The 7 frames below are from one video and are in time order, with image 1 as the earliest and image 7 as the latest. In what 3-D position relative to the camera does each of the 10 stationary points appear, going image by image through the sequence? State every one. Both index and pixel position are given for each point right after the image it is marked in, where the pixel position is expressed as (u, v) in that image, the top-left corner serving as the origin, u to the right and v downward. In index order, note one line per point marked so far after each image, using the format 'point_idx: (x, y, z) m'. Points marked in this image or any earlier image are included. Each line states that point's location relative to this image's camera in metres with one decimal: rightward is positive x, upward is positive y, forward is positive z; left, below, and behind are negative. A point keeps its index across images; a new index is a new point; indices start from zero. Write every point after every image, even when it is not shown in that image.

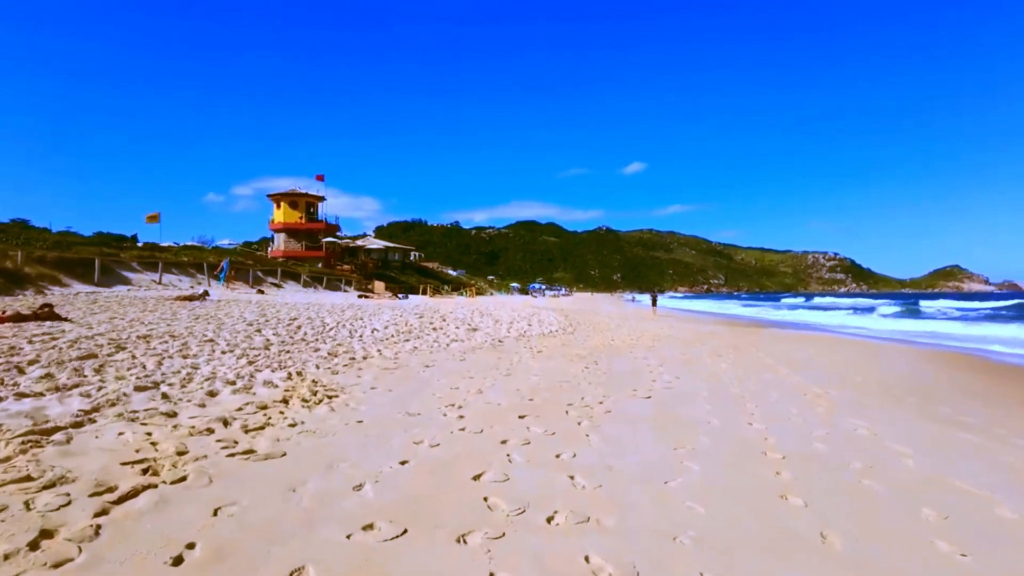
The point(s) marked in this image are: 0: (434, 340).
0: (-1.5, -1.0, +12.3) m
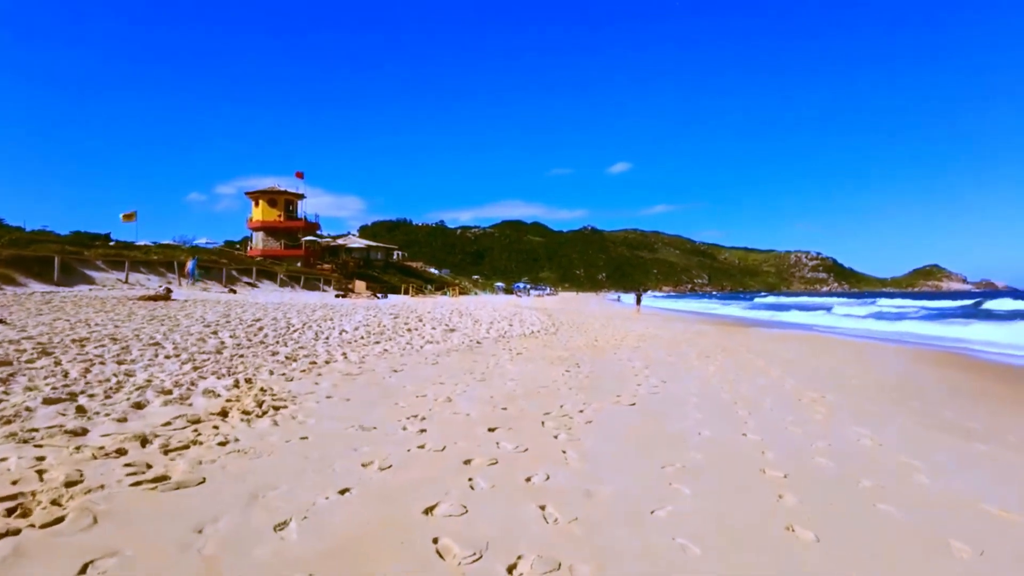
0: (-1.9, -1.0, +11.6) m
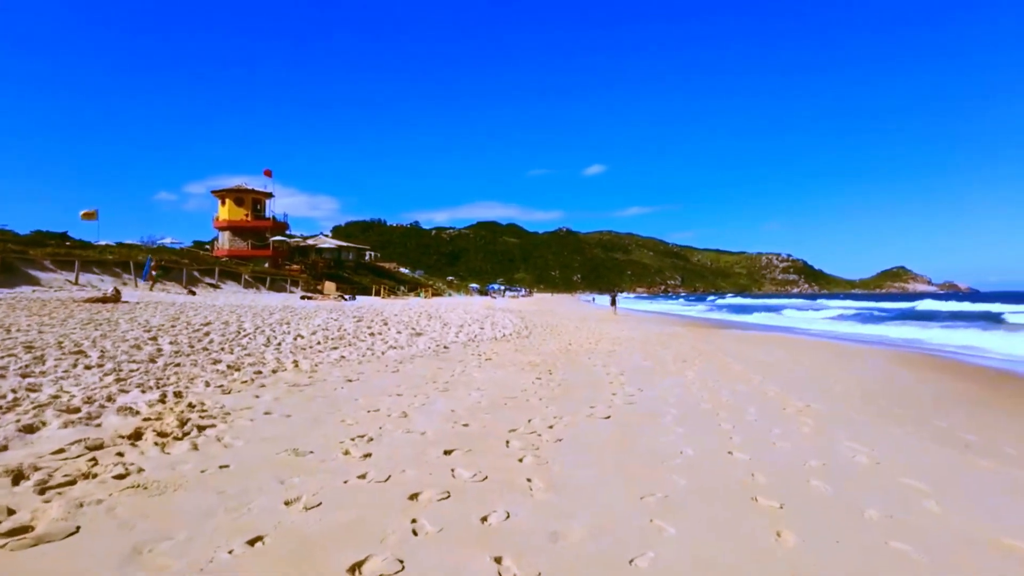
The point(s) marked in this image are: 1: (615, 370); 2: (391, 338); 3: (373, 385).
0: (-2.4, -1.0, +10.9) m
1: (+1.6, -1.3, +10.2) m
2: (-2.3, -1.0, +12.4) m
3: (-1.7, -1.2, +7.7) m
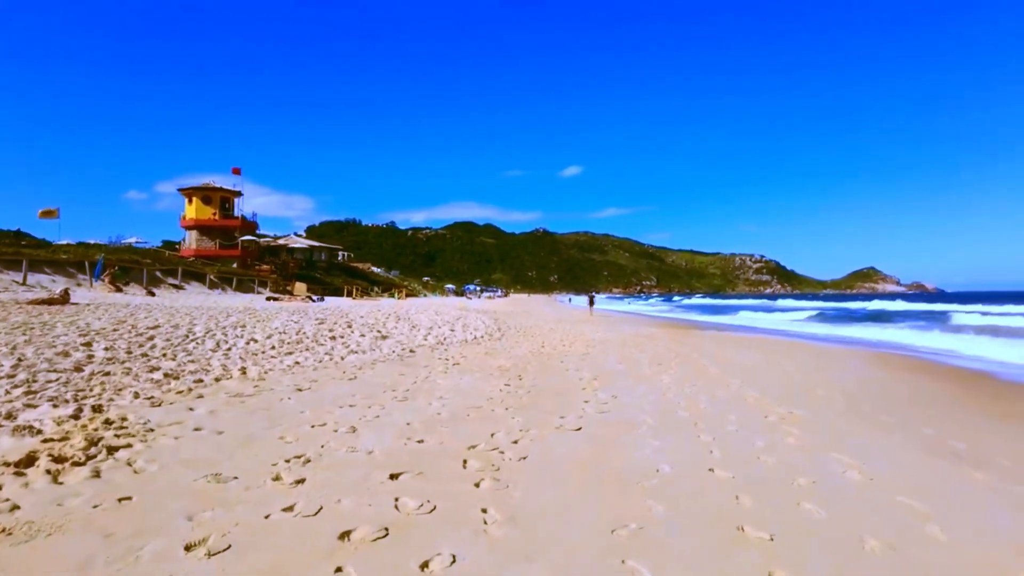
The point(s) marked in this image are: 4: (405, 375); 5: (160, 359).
0: (-3.0, -1.0, +10.2) m
1: (+1.1, -1.3, +9.7) m
2: (-2.9, -1.0, +11.8) m
3: (-2.1, -1.2, +7.1) m
4: (-1.5, -1.2, +9.0) m
5: (-4.3, -0.9, +8.0) m
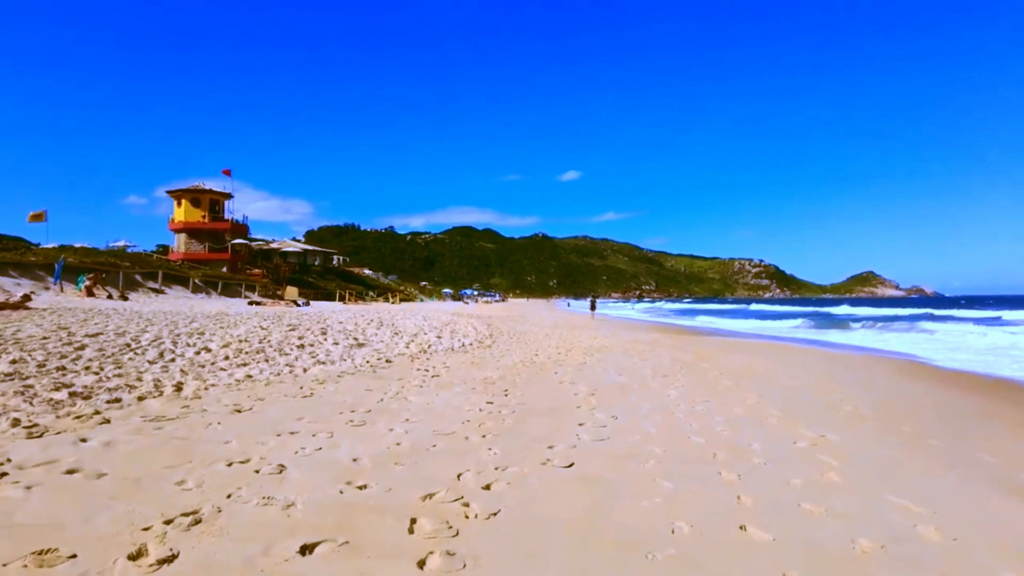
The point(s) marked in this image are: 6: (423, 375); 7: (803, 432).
0: (-3.1, -1.1, +9.0) m
1: (+1.0, -1.3, +8.5) m
2: (-3.1, -1.0, +10.6) m
3: (-2.2, -1.2, +5.9) m
4: (-1.7, -1.2, +7.8) m
5: (-4.5, -0.9, +6.8) m
6: (-1.3, -1.3, +9.4) m
7: (+3.0, -1.5, +6.6) m
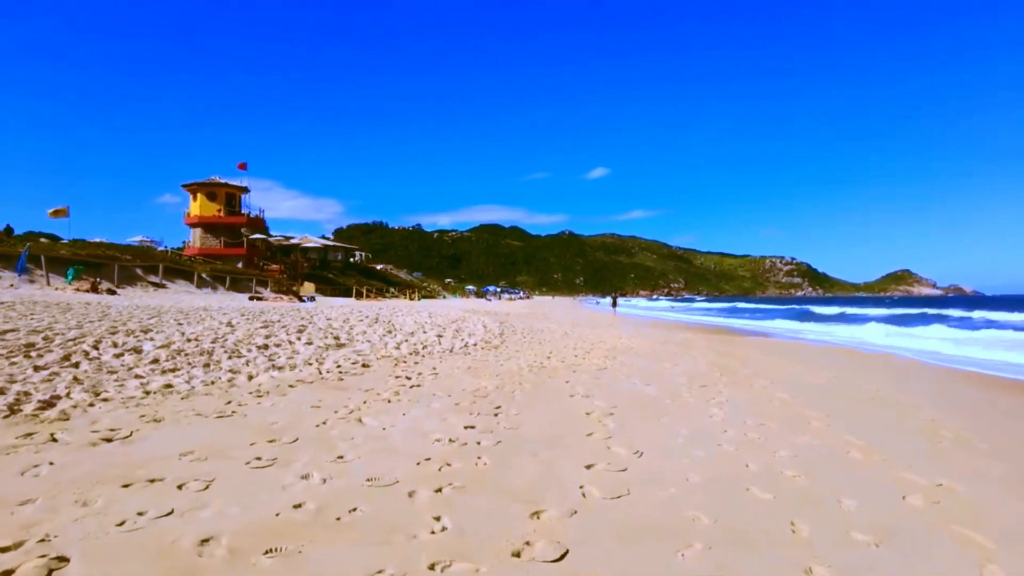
0: (-3.2, -0.9, +7.3) m
1: (+0.9, -1.2, +6.6) m
2: (-3.1, -0.9, +8.9) m
3: (-2.4, -1.0, +4.1) m
4: (-1.8, -1.1, +6.0) m
5: (-4.6, -0.8, +5.1) m
6: (-1.3, -1.1, +7.6) m
7: (+2.9, -1.4, +4.6) m
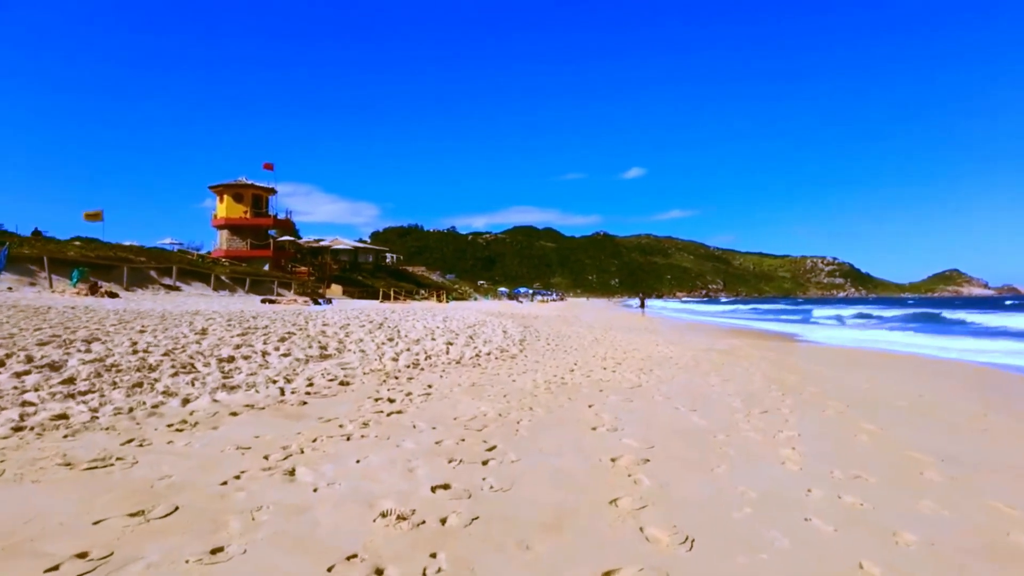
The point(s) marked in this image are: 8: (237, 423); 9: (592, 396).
0: (-3.1, -0.9, +5.9) m
1: (+0.9, -1.2, +4.9) m
2: (-2.9, -0.9, +7.4) m
3: (-2.5, -1.0, +2.6) m
4: (-1.8, -1.1, +4.5) m
5: (-4.7, -0.8, +3.7) m
6: (-1.3, -1.1, +6.0) m
7: (+2.7, -1.3, +2.8) m
8: (-2.2, -1.0, +5.3) m
9: (+0.9, -1.2, +7.2) m
